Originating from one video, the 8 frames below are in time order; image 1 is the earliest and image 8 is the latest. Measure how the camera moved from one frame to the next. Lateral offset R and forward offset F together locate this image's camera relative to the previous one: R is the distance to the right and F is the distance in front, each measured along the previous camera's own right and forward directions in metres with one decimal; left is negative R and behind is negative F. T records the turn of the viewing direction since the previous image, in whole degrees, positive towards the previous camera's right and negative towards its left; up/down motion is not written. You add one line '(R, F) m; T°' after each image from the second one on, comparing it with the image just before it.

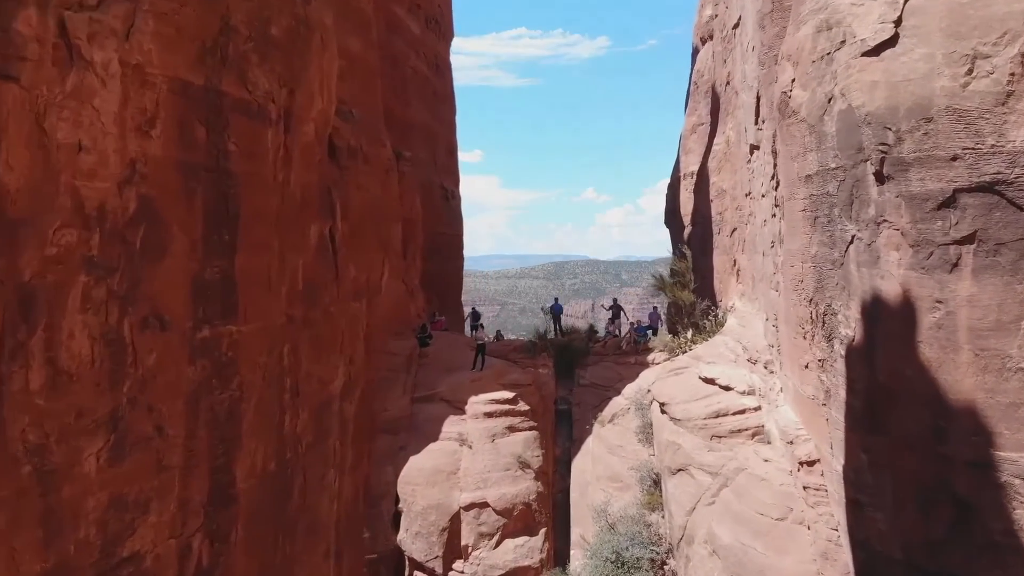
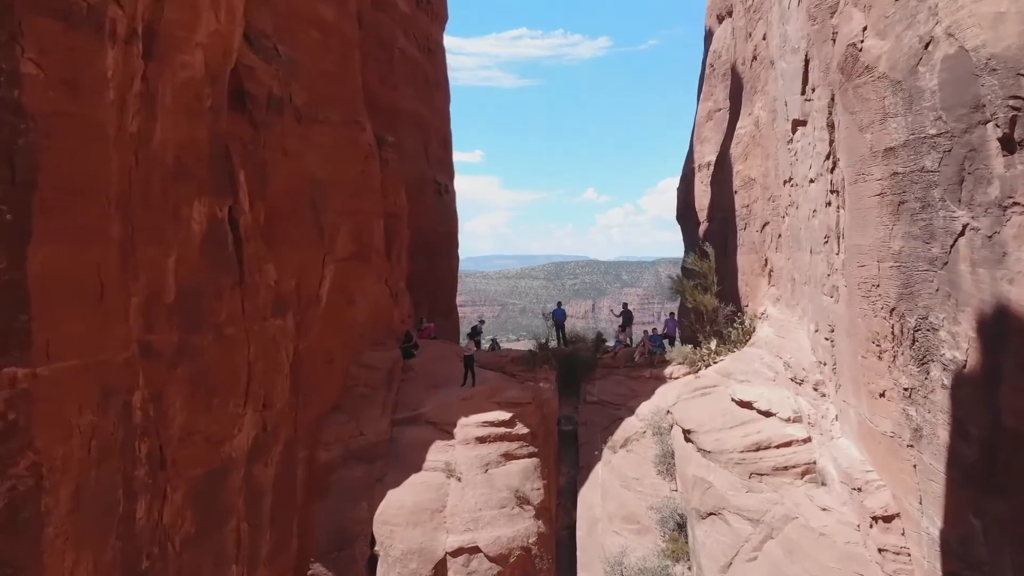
(0.0, +2.0) m; 0°
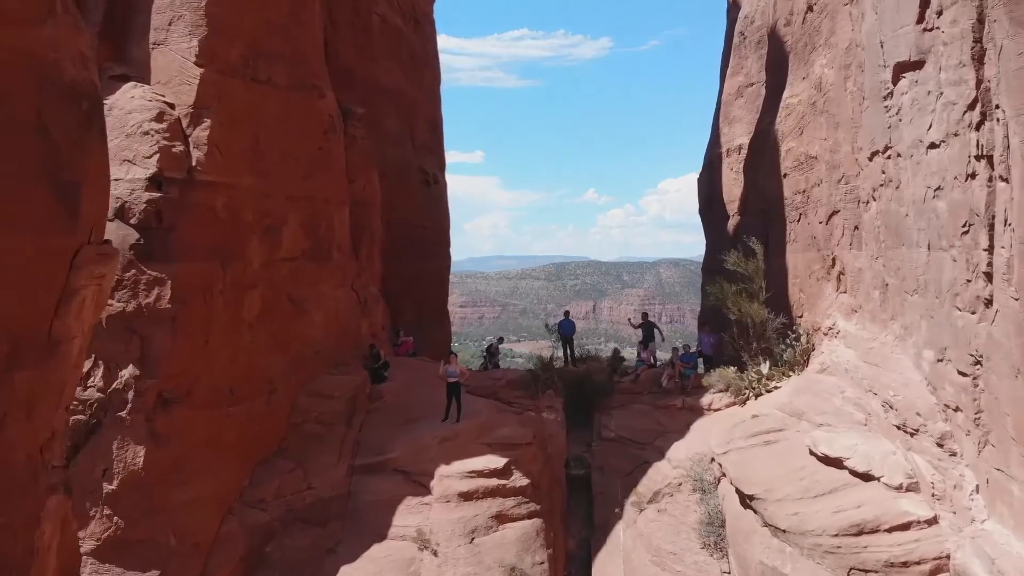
(0.0, +2.7) m; 0°
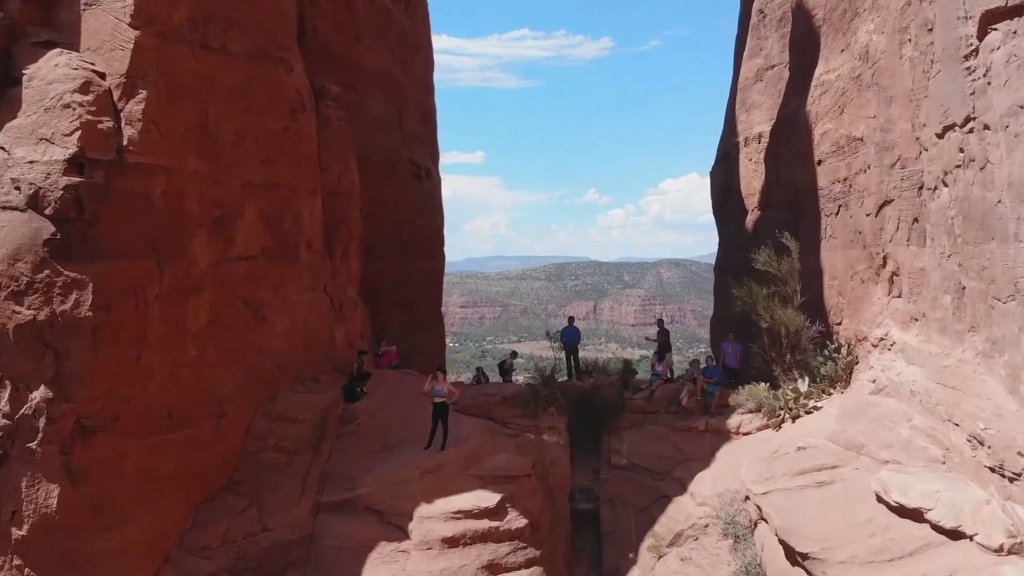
(0.0, +1.4) m; 0°
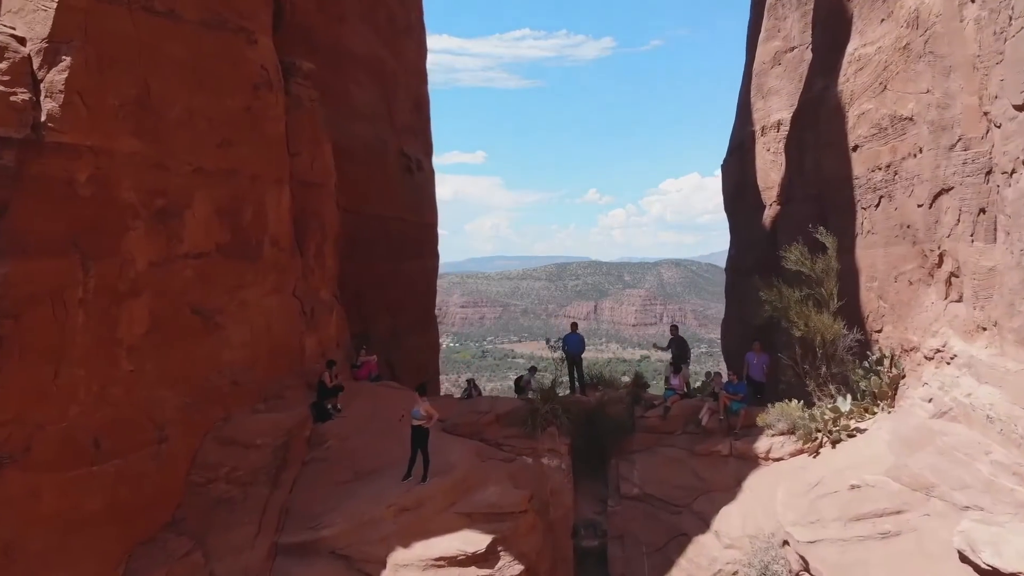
(0.0, +1.2) m; 0°
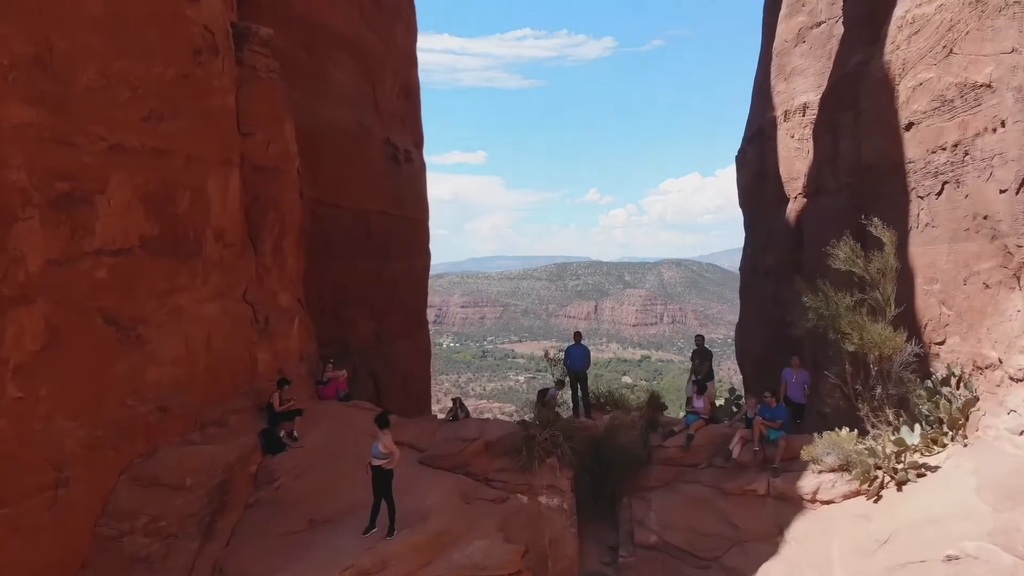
(+0.1, +1.3) m; 0°
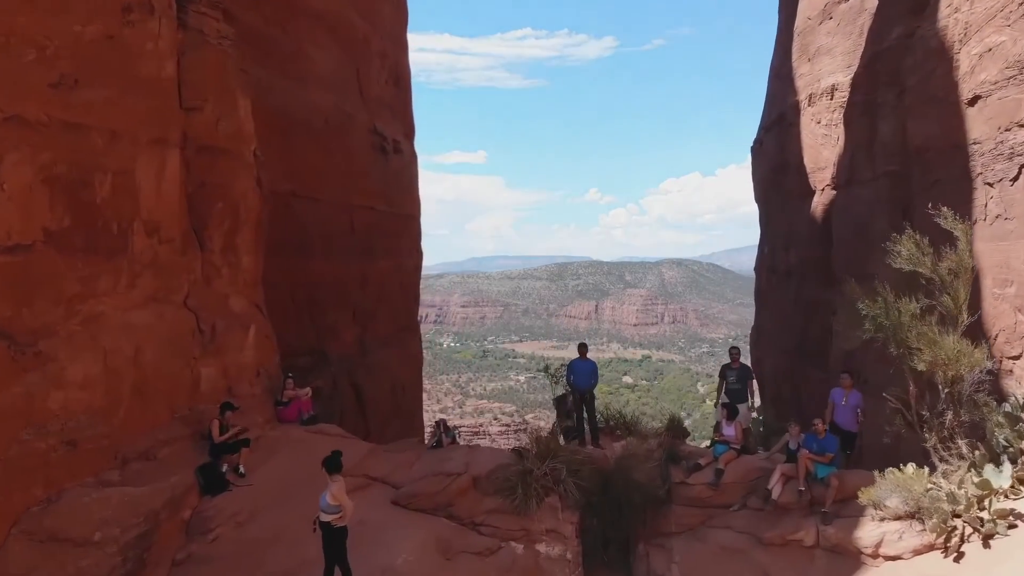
(0.0, +1.1) m; 0°
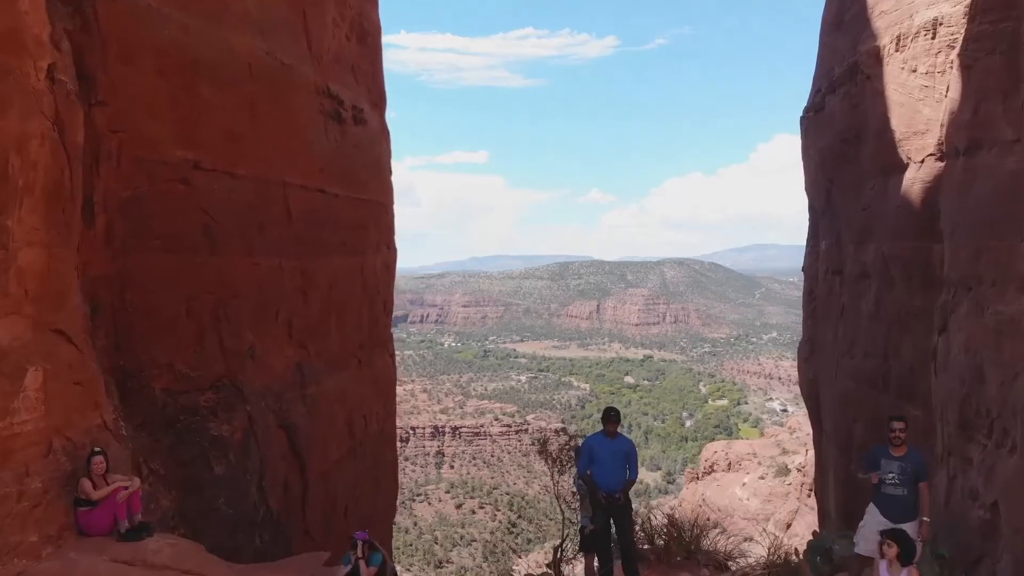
(+0.1, +2.7) m; 0°
